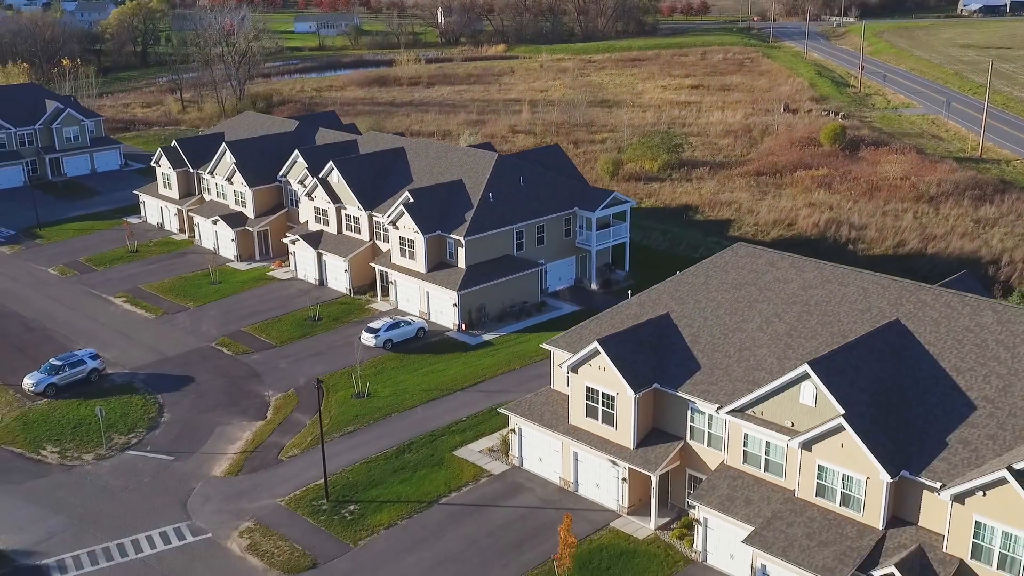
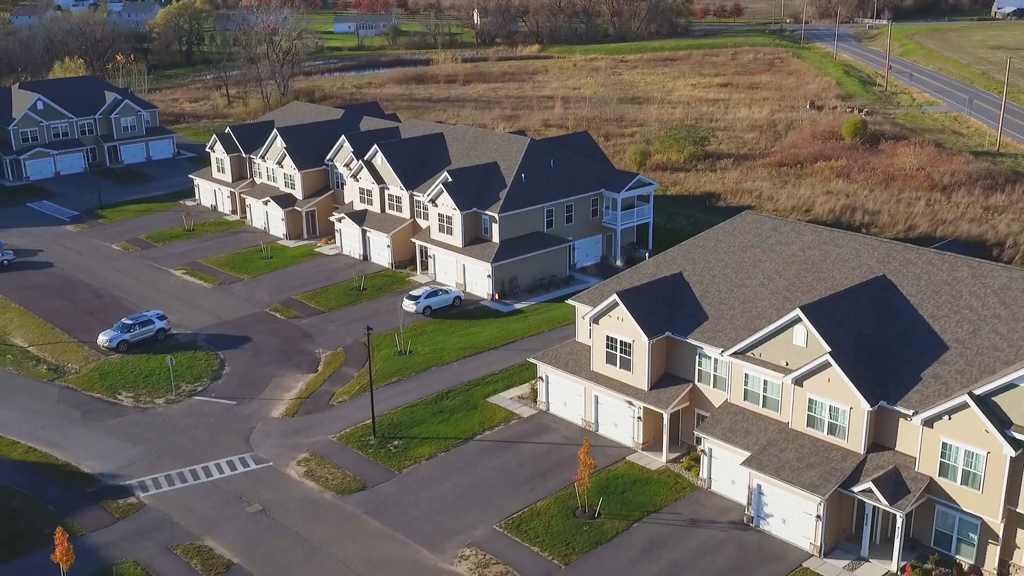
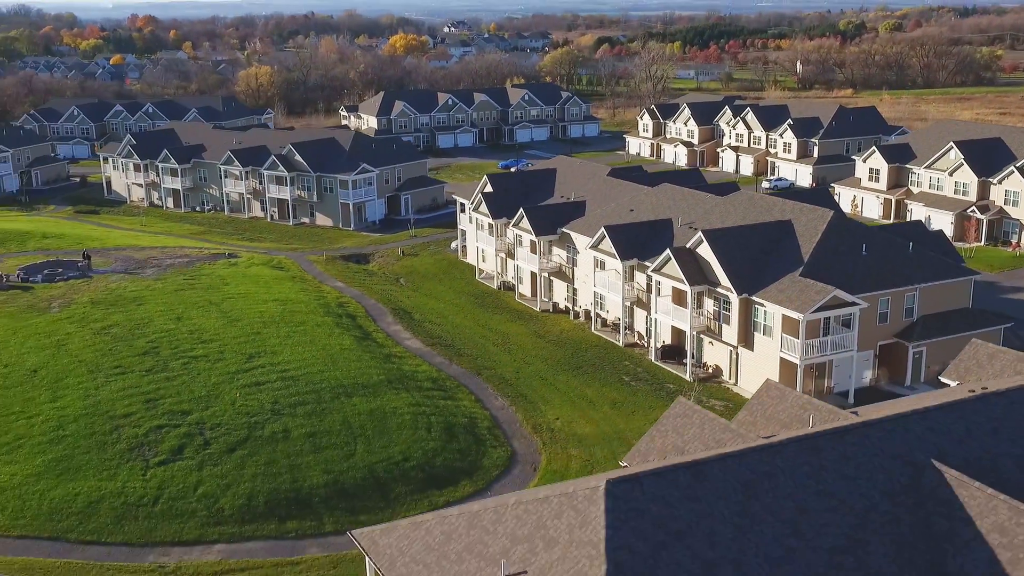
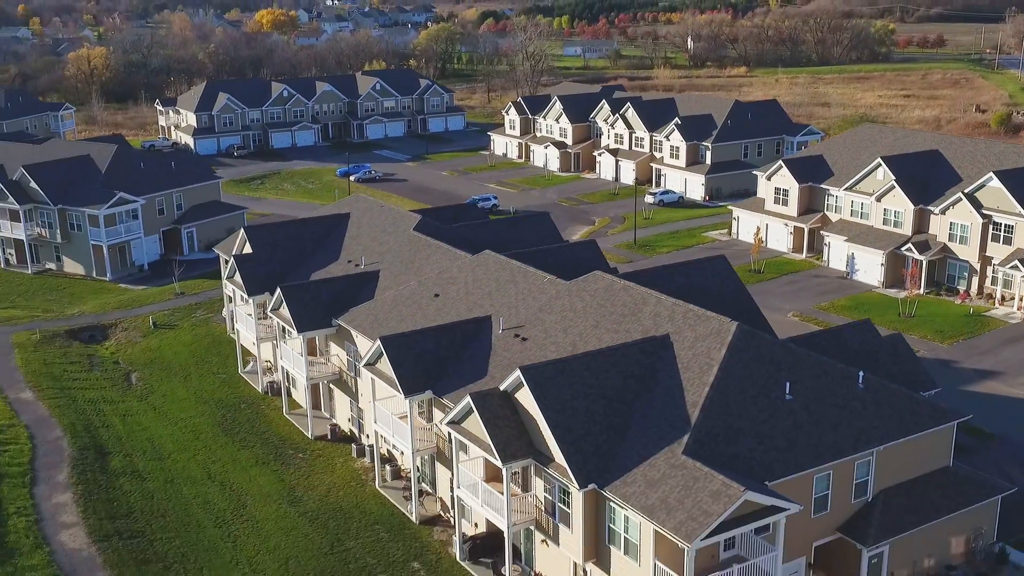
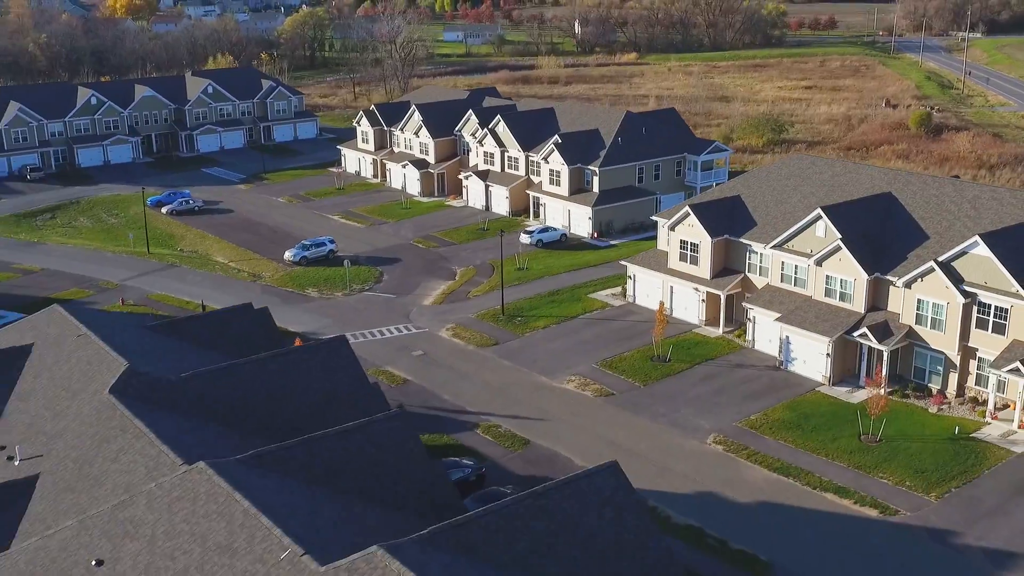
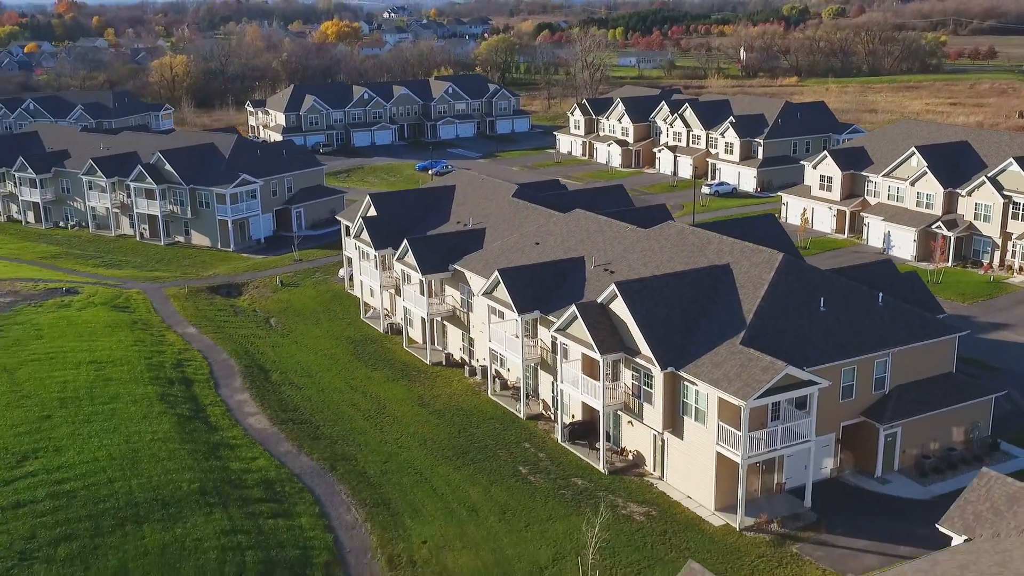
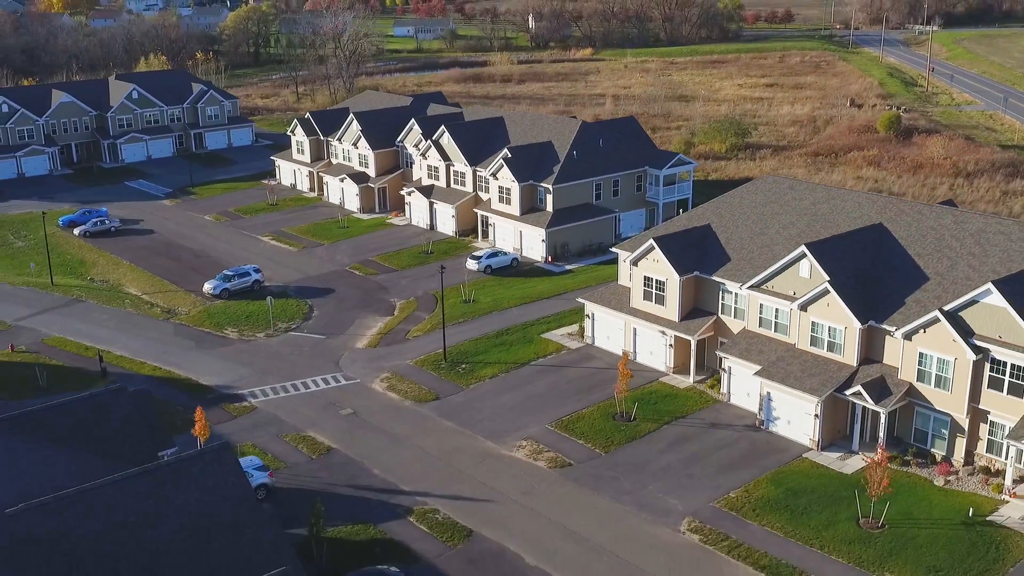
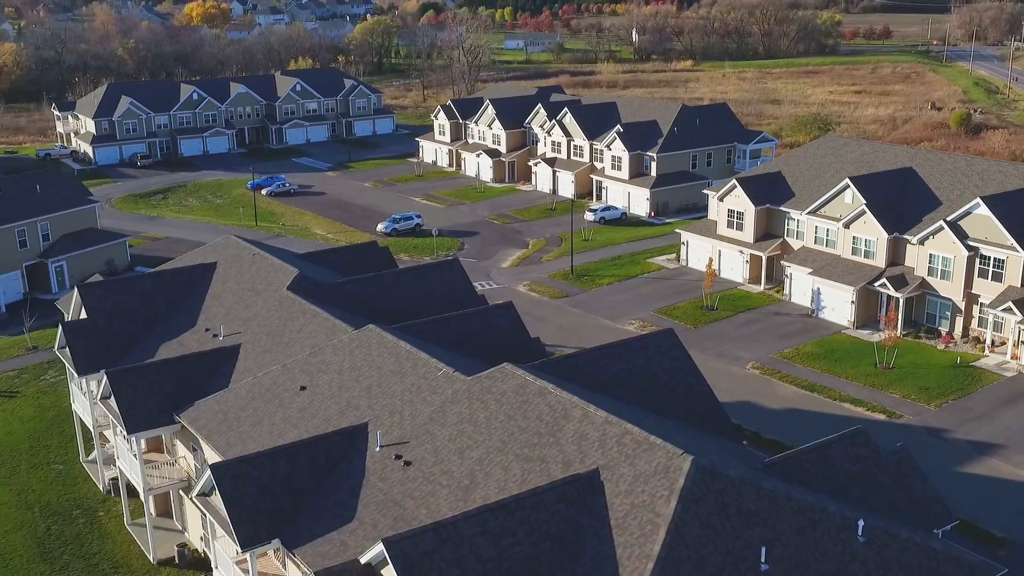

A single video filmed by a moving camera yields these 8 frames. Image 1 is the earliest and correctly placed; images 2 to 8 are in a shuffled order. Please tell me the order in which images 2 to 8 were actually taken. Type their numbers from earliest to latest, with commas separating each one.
2, 7, 5, 8, 4, 6, 3
